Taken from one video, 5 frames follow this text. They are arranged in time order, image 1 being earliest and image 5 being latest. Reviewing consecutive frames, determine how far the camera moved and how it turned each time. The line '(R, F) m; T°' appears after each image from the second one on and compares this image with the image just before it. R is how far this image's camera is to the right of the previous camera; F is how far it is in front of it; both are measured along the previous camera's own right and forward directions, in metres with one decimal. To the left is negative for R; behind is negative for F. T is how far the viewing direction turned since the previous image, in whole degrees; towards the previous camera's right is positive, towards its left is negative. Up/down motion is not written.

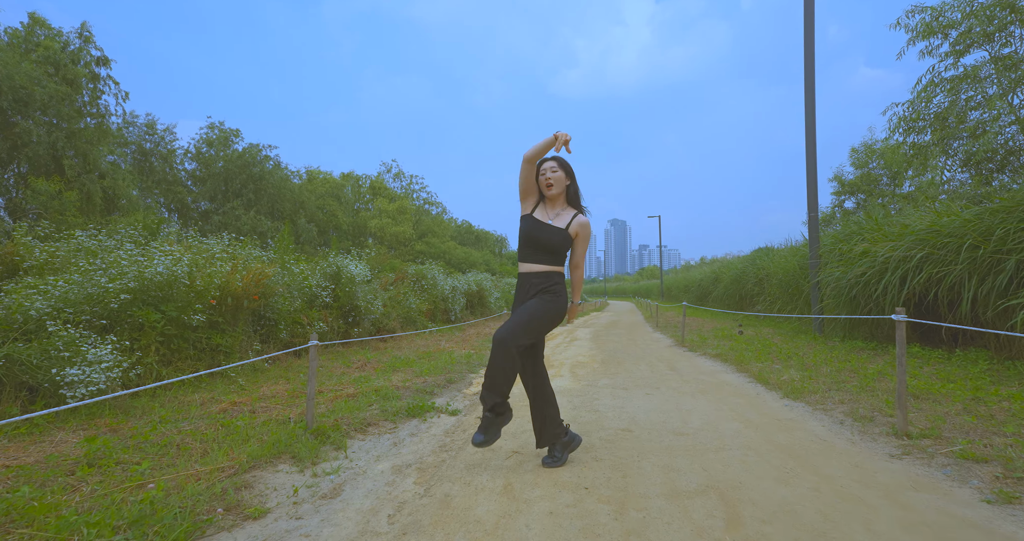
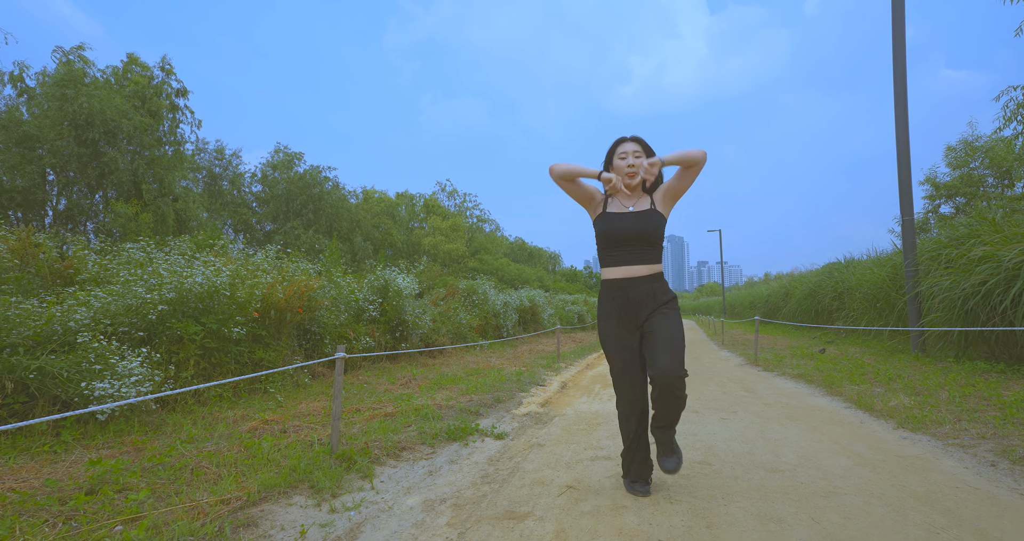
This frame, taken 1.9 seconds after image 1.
(0.0, +0.6) m; -6°
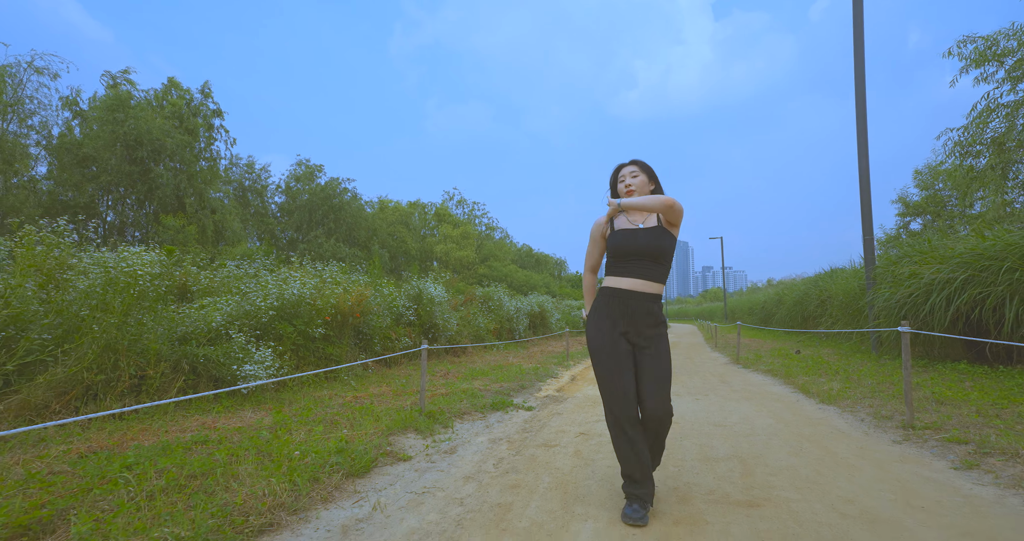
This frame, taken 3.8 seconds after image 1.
(-0.3, -1.8) m; 0°
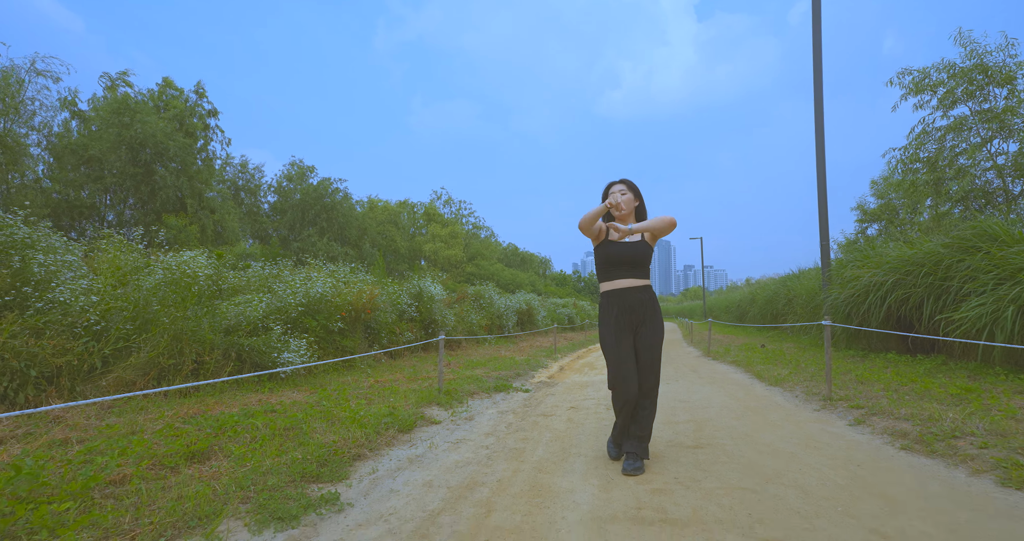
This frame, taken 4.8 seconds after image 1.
(-0.3, -1.1) m; +2°
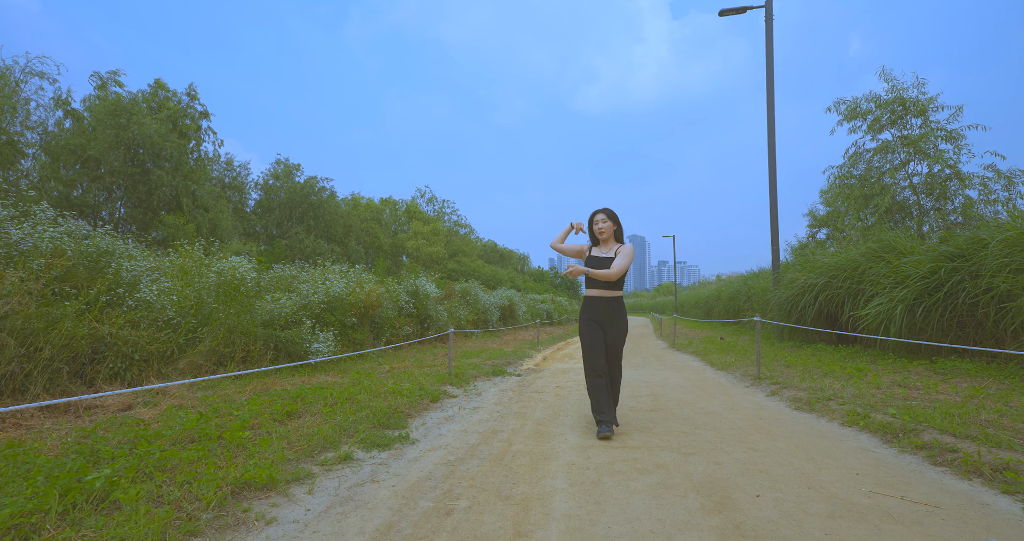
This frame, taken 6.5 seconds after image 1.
(-0.3, -1.4) m; +3°
